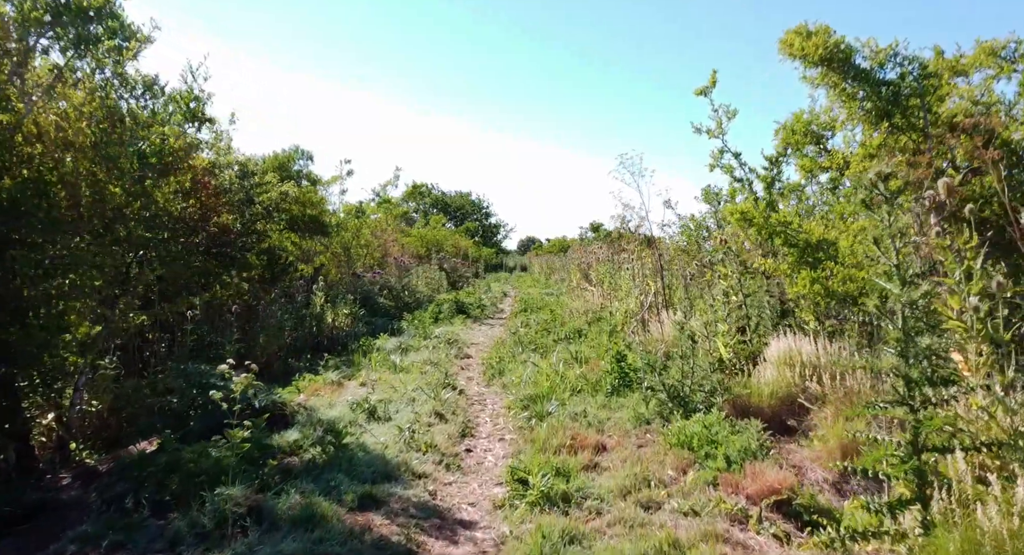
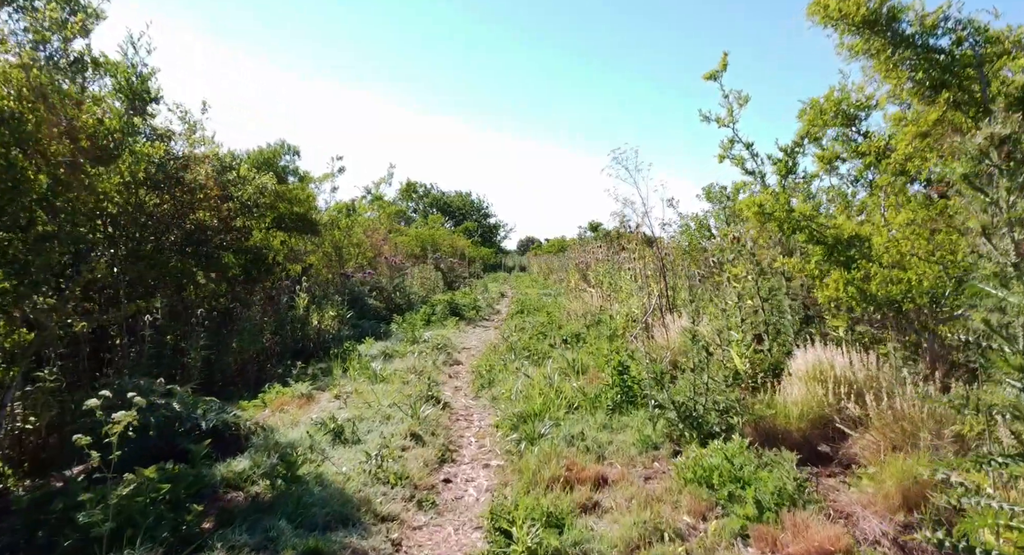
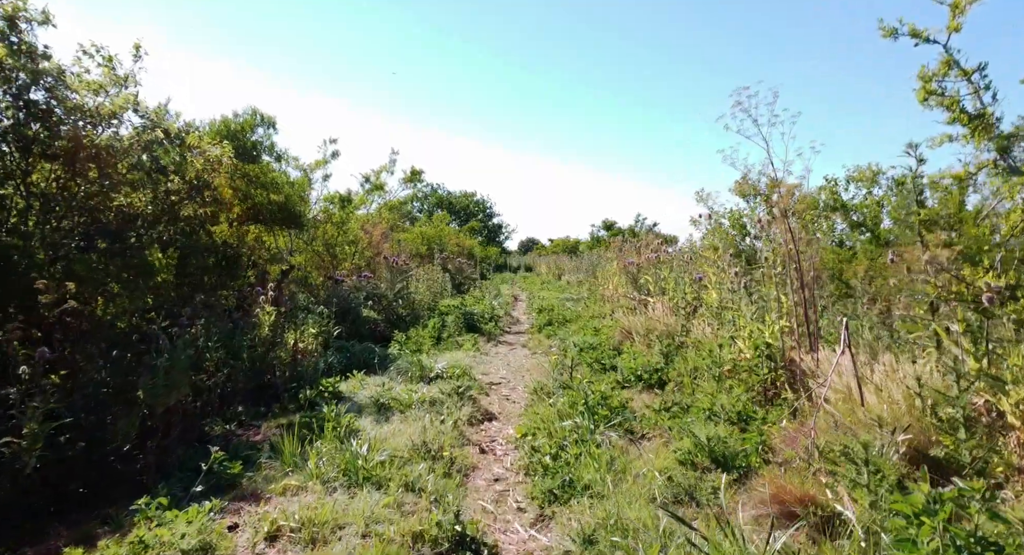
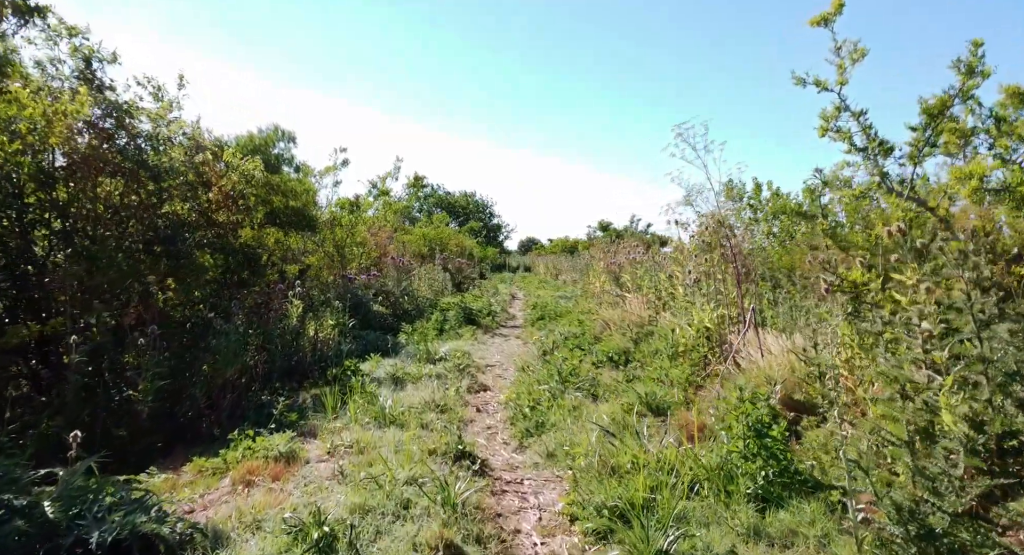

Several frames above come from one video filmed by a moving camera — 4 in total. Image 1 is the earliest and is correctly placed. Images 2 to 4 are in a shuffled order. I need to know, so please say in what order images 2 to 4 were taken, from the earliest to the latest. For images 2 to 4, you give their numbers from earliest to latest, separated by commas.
2, 4, 3
